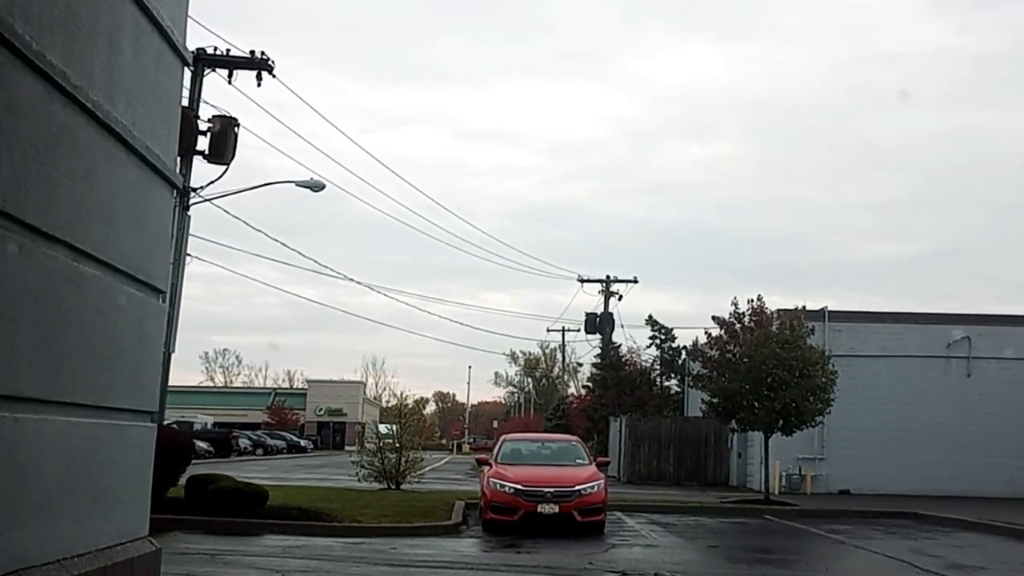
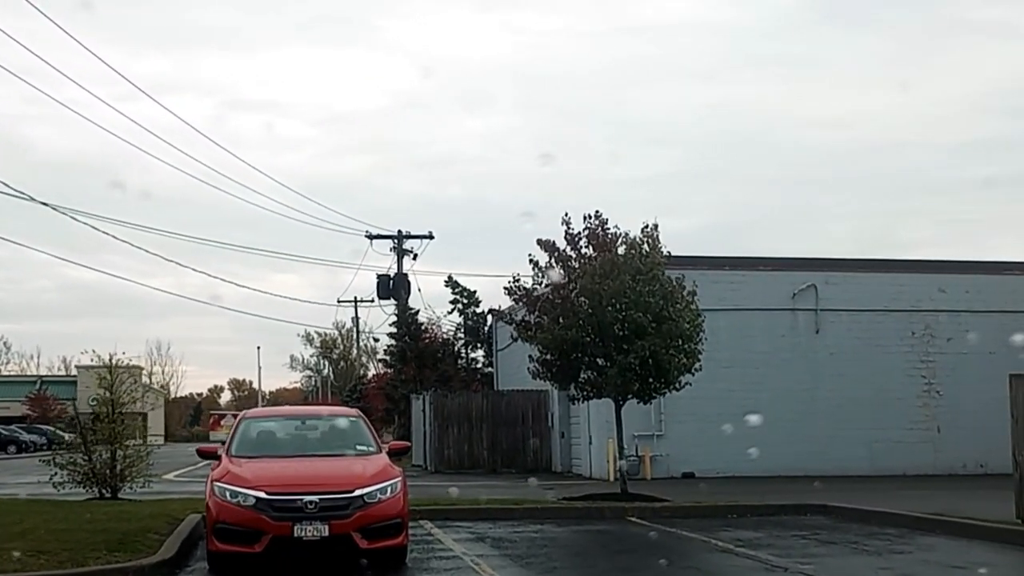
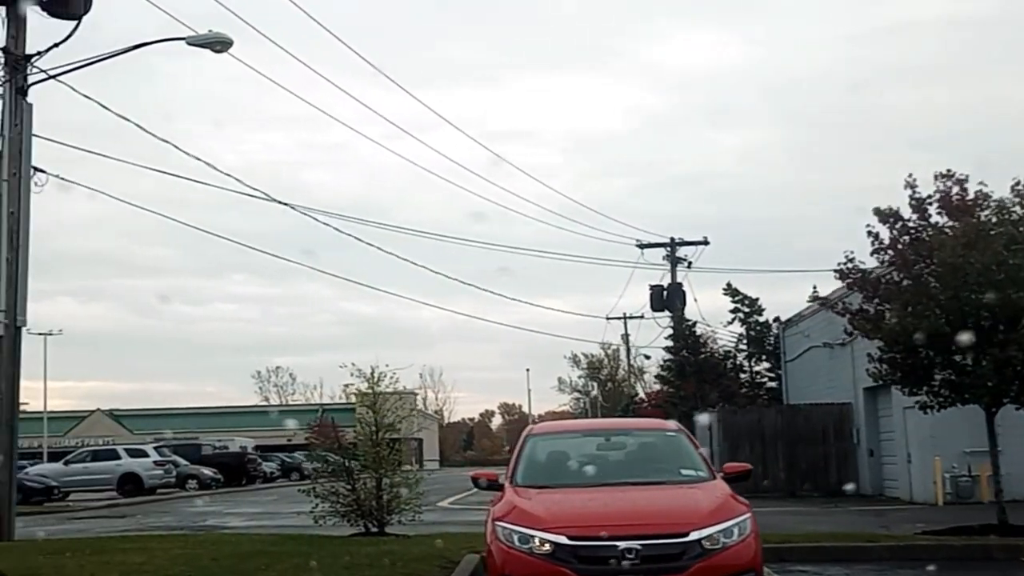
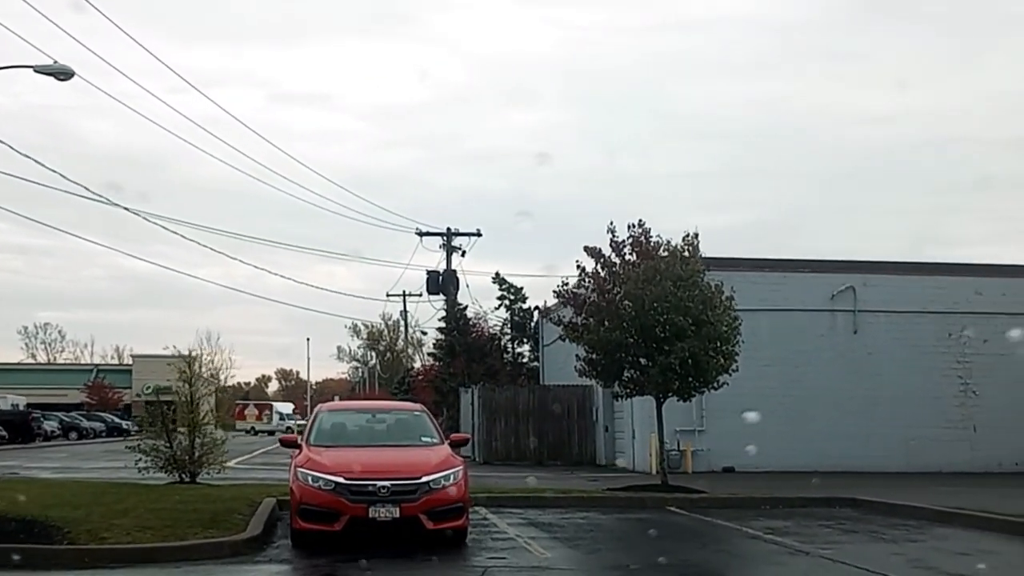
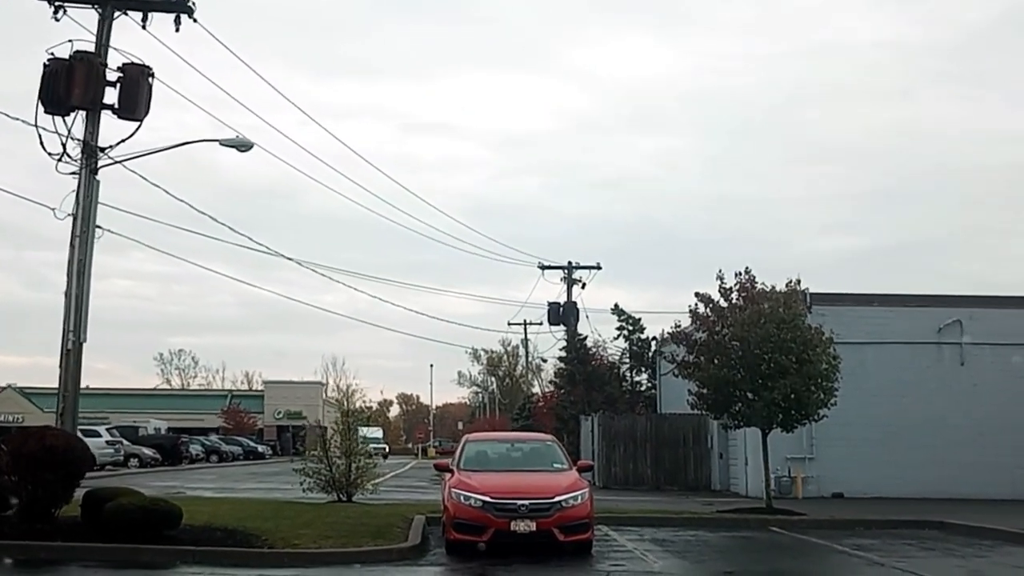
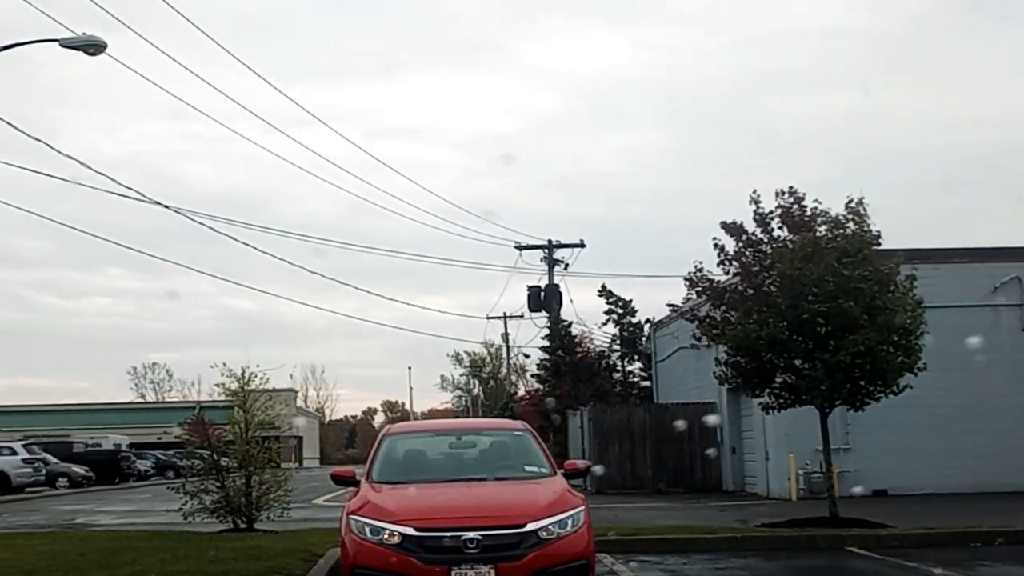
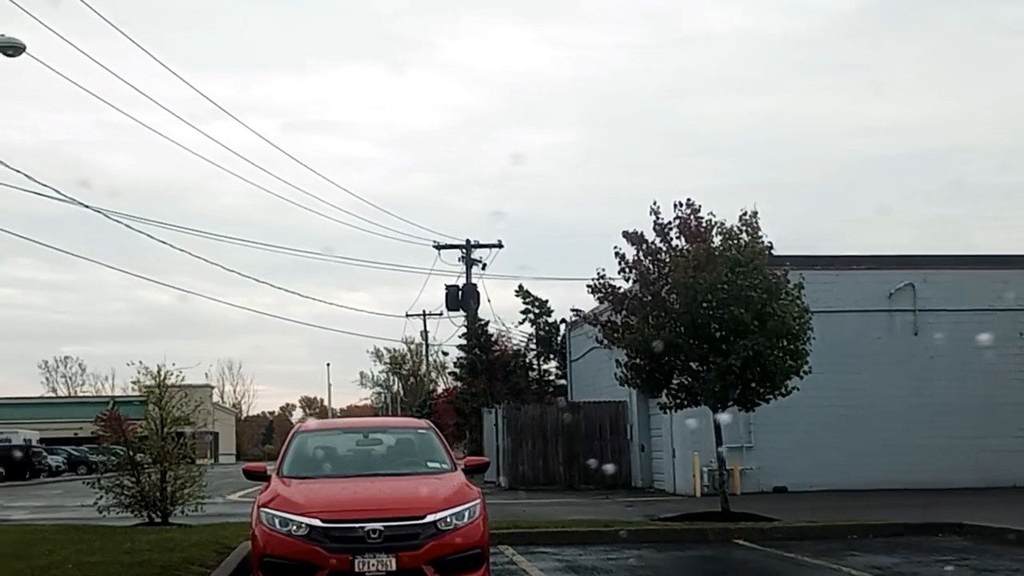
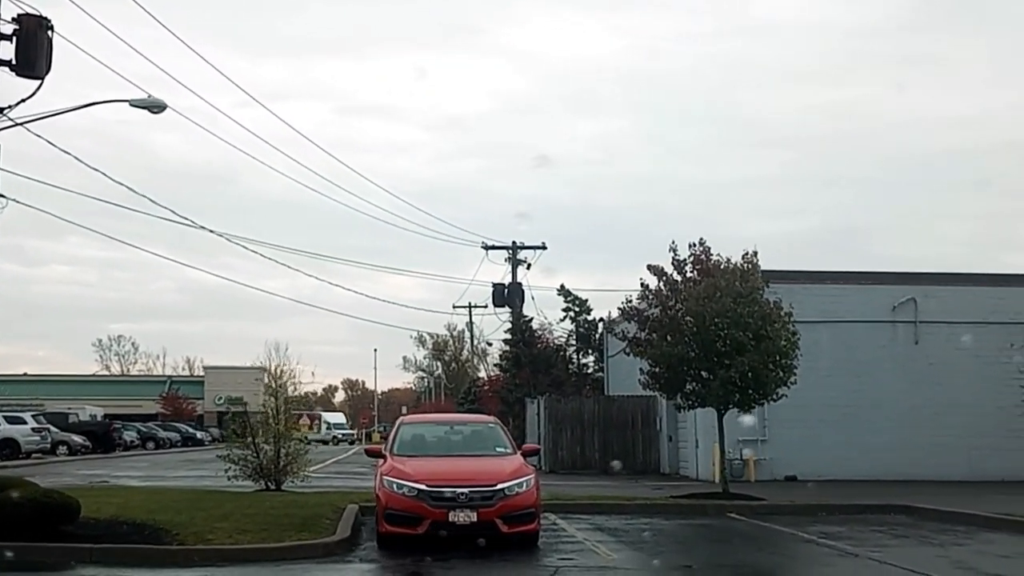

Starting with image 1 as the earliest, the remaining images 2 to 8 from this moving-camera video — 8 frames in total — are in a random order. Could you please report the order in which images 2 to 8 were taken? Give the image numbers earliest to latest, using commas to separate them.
5, 8, 4, 2, 7, 6, 3
